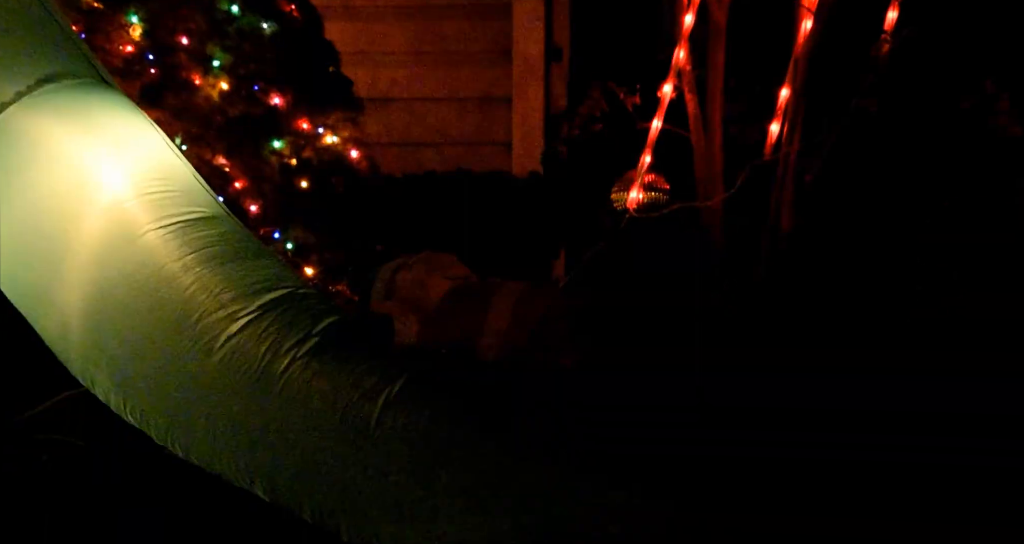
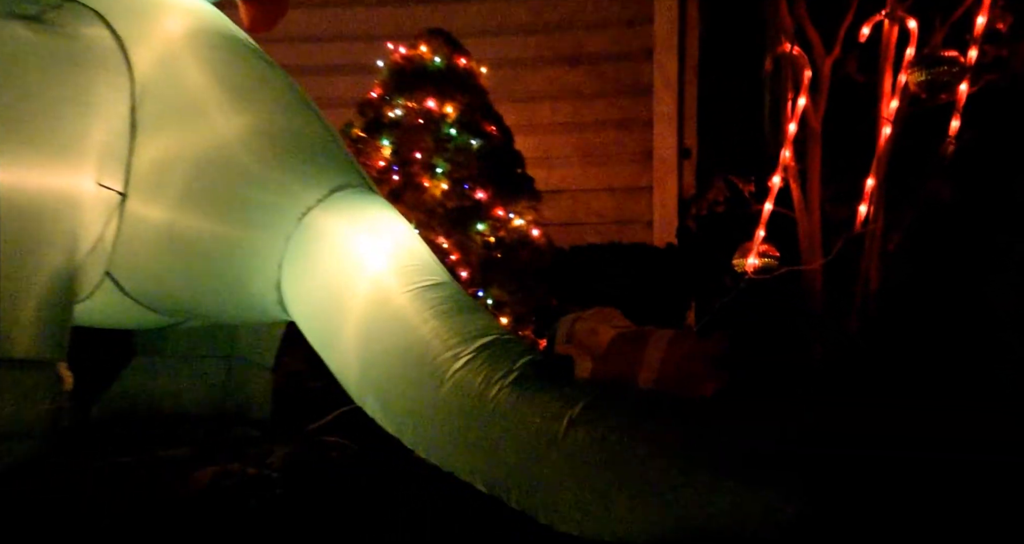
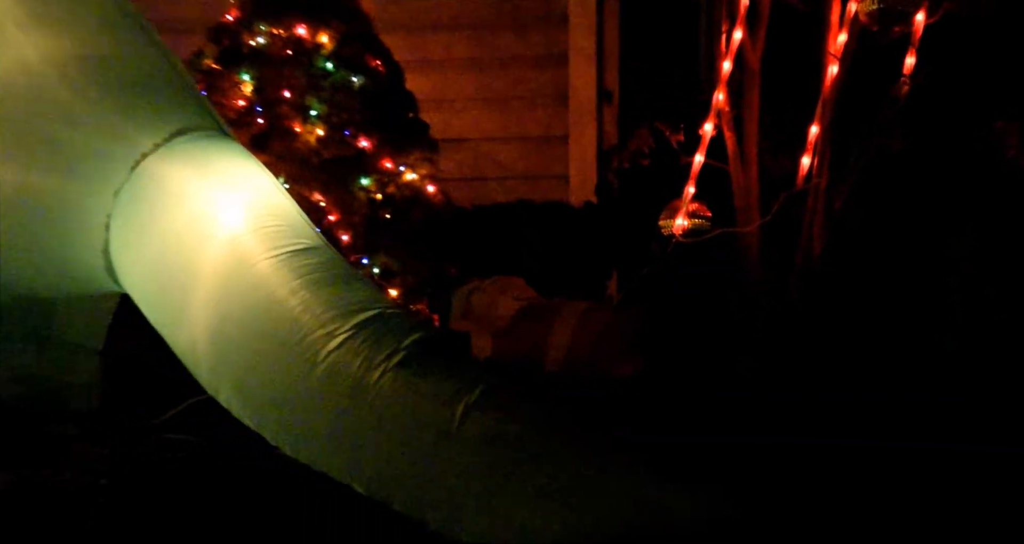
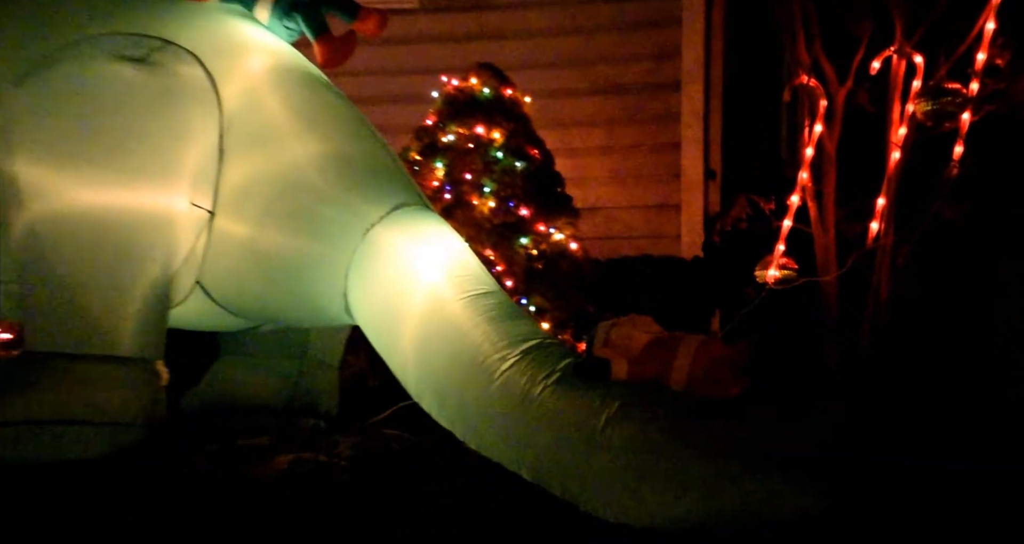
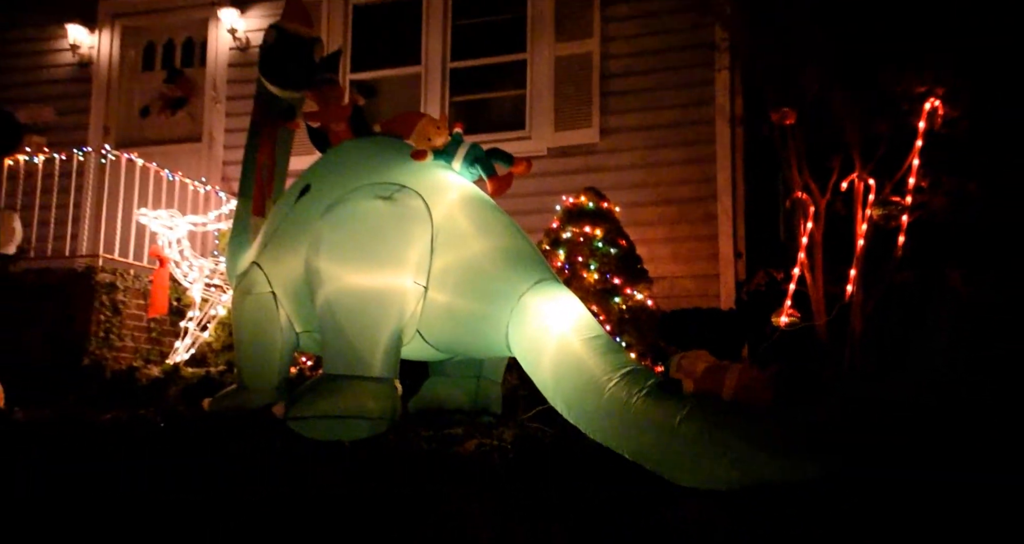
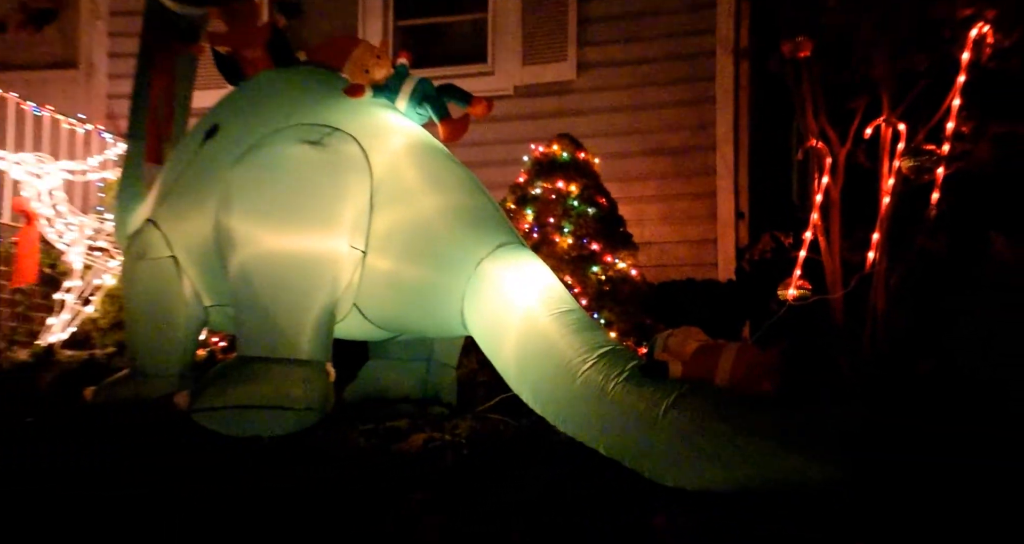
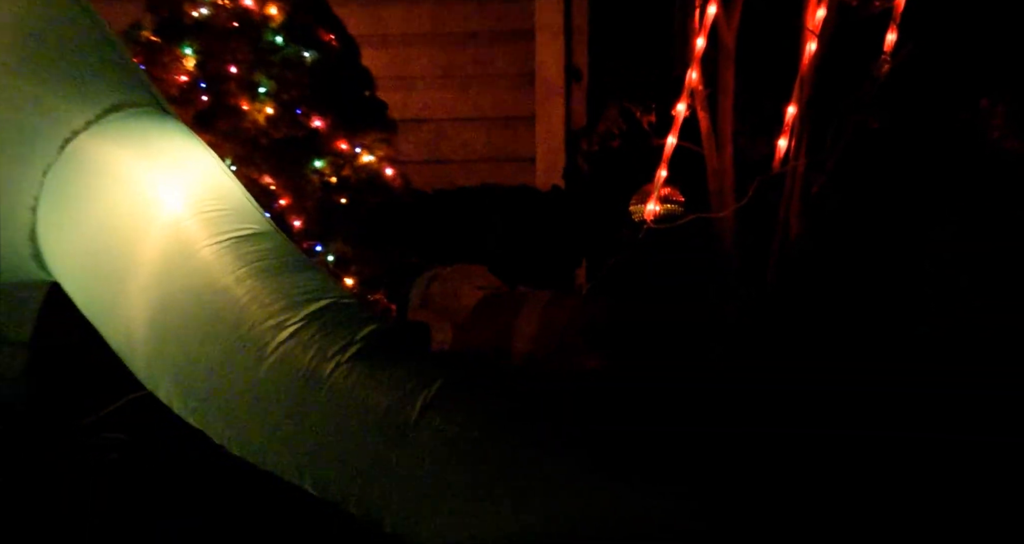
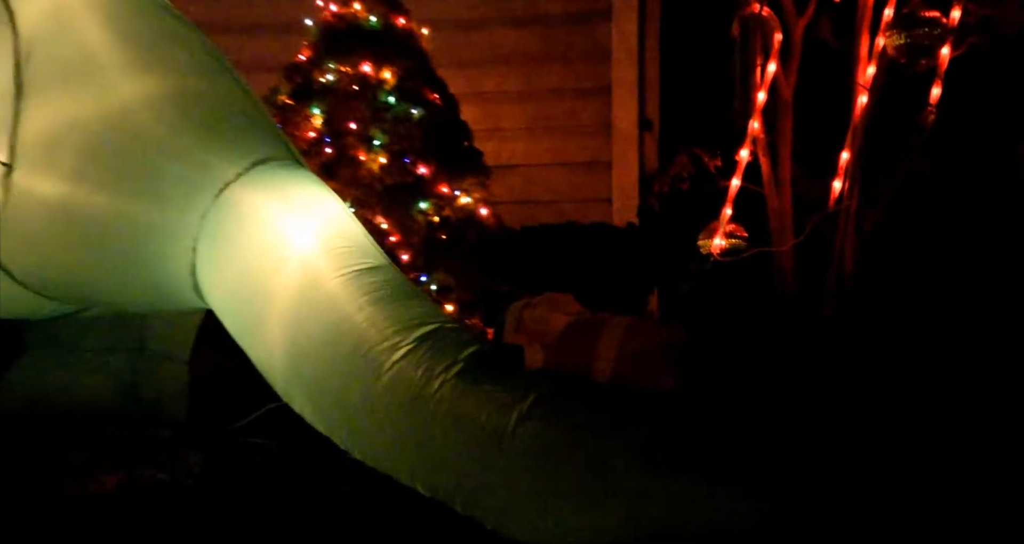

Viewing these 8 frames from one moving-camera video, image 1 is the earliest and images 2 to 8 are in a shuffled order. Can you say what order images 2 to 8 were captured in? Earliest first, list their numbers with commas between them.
7, 3, 8, 2, 4, 6, 5
